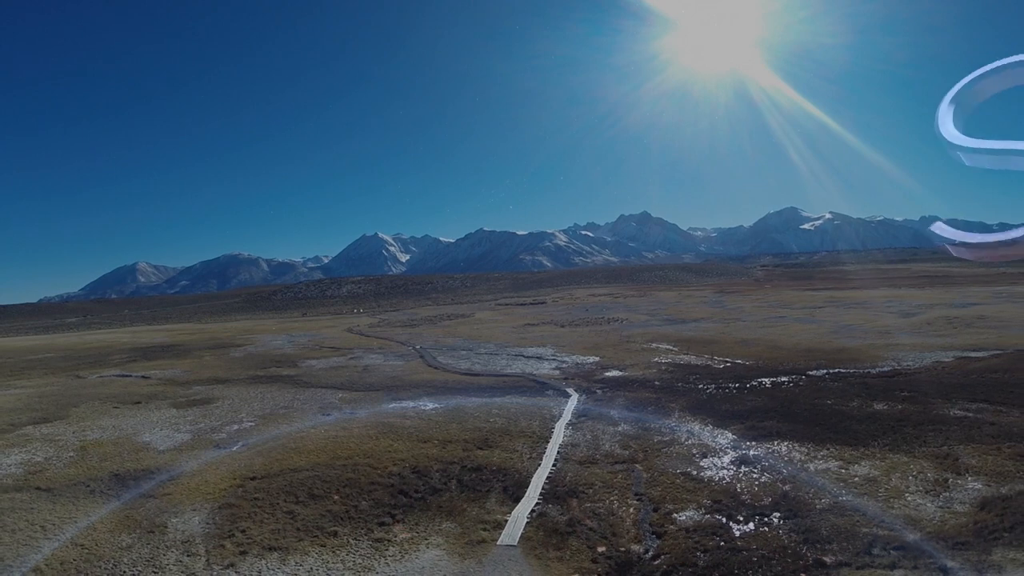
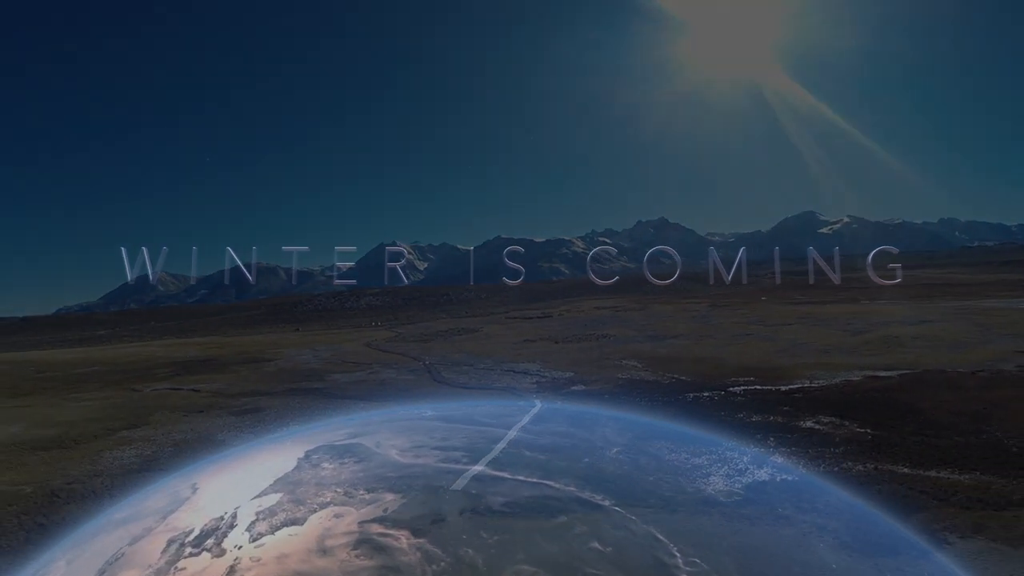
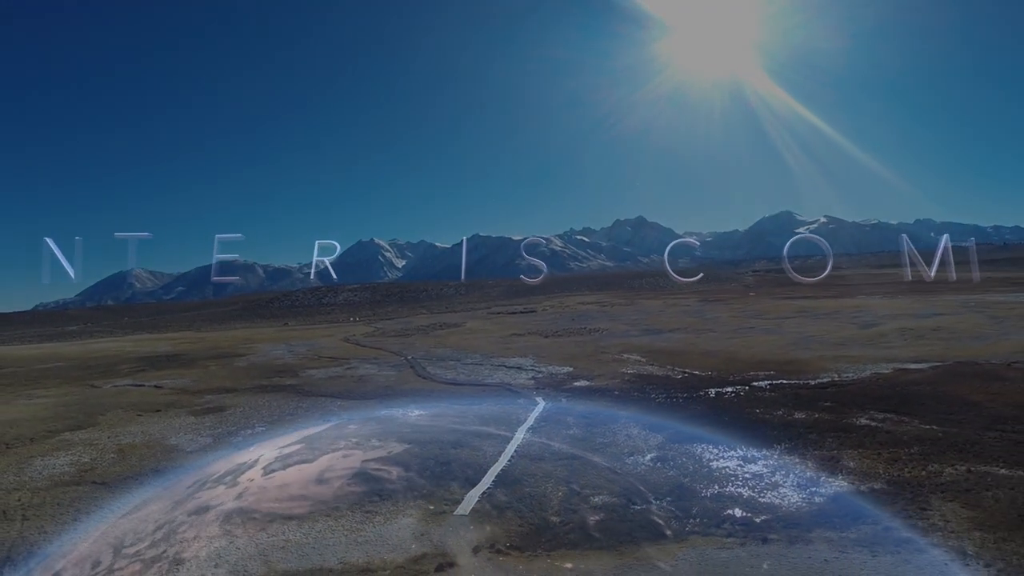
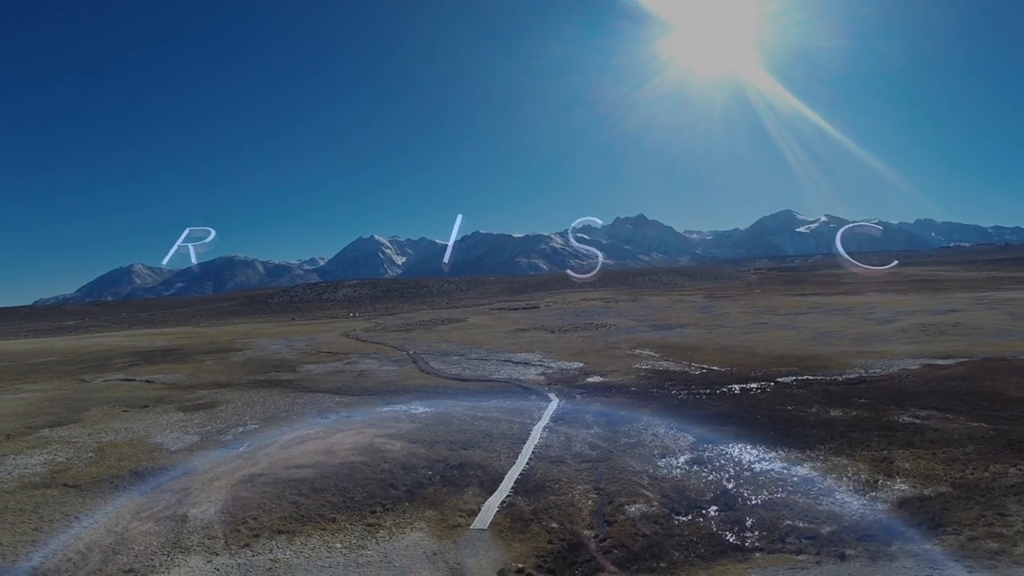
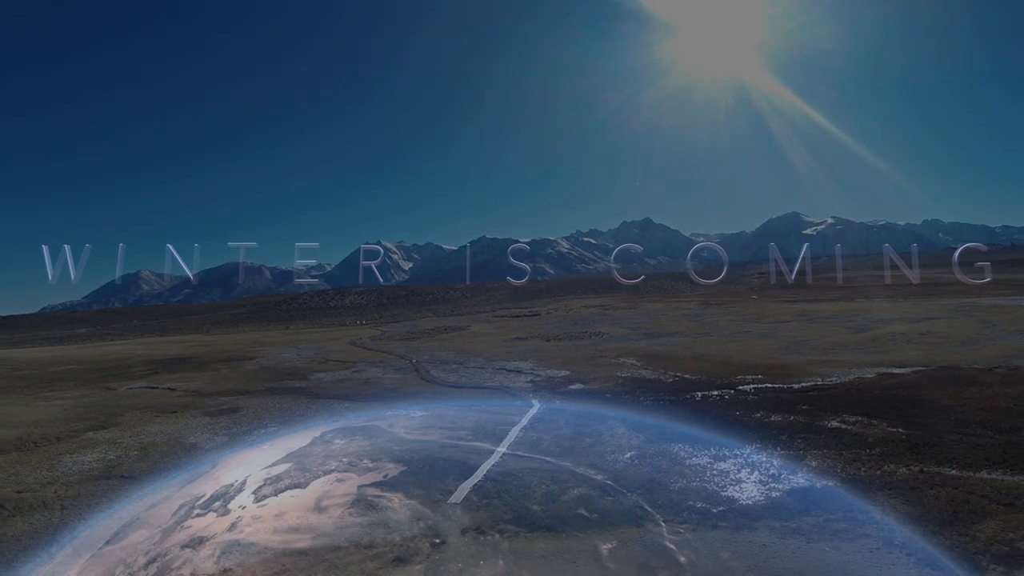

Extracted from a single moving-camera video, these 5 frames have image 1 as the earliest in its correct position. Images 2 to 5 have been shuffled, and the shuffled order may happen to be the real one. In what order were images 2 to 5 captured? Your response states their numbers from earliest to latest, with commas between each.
4, 3, 5, 2
